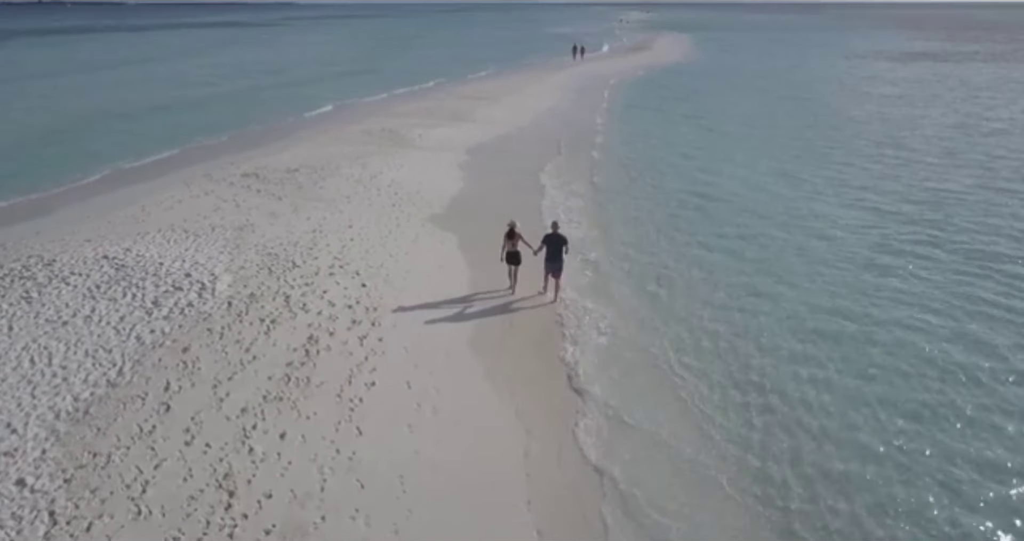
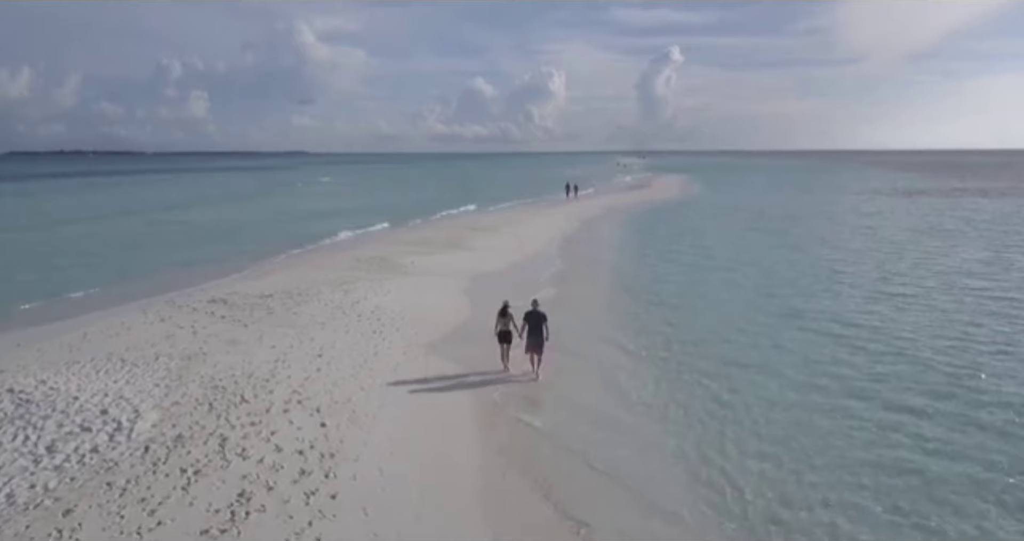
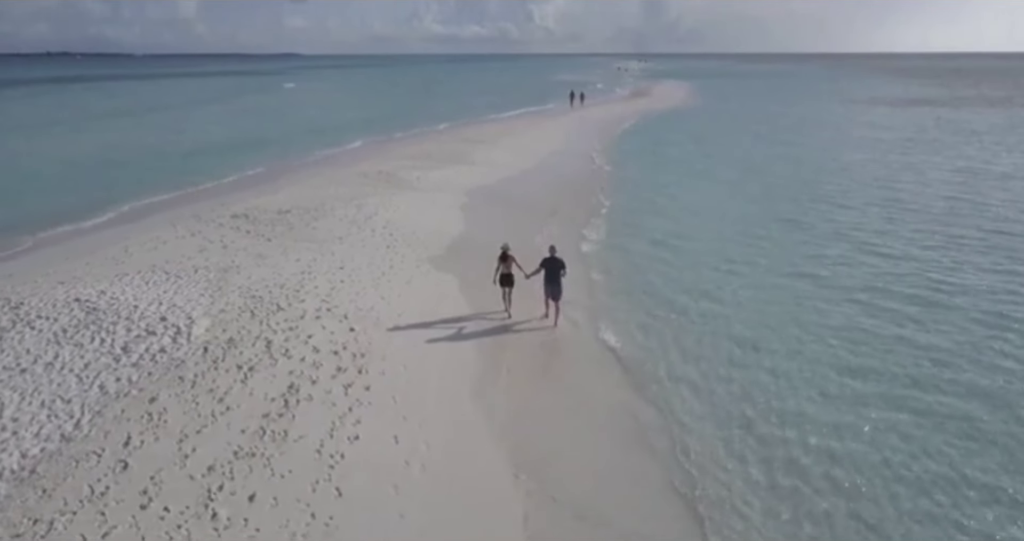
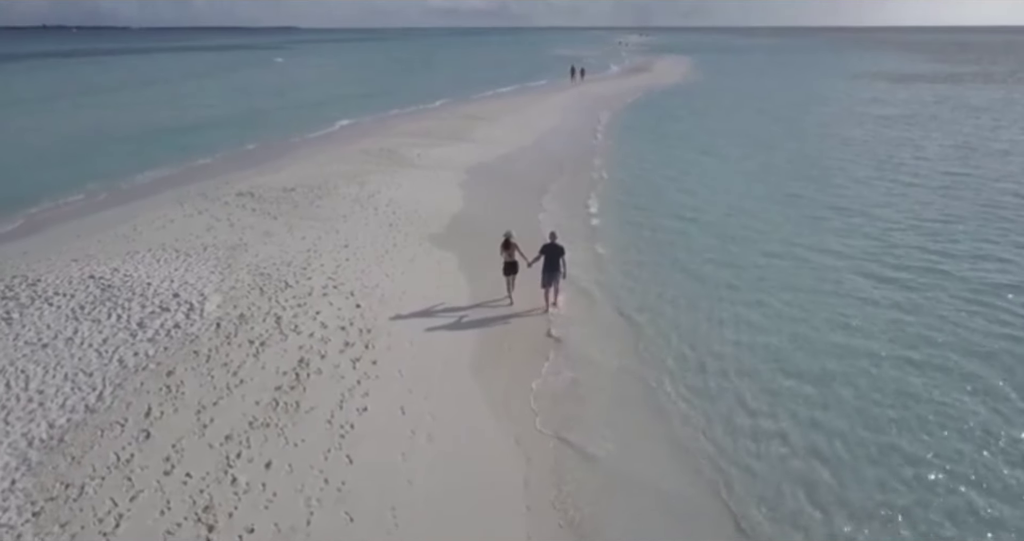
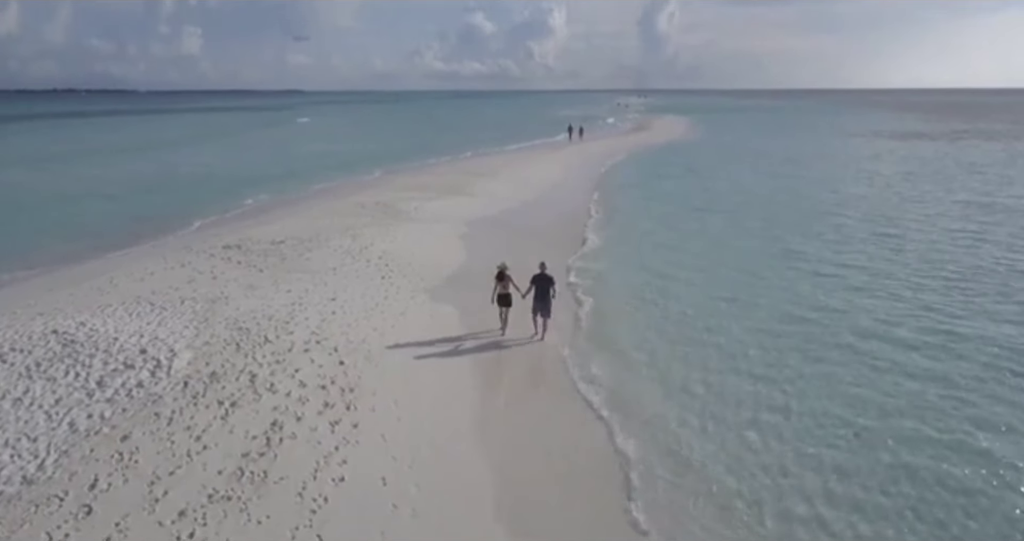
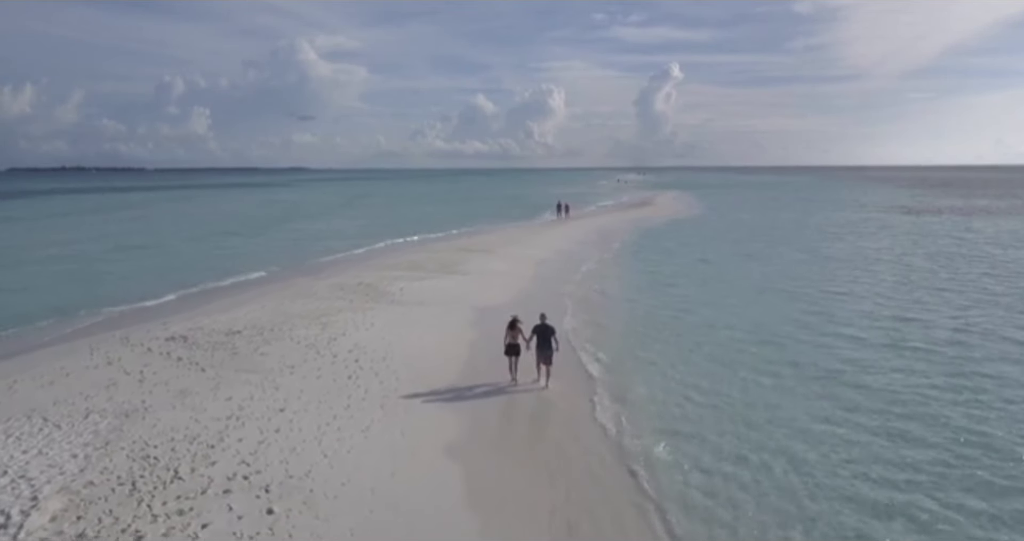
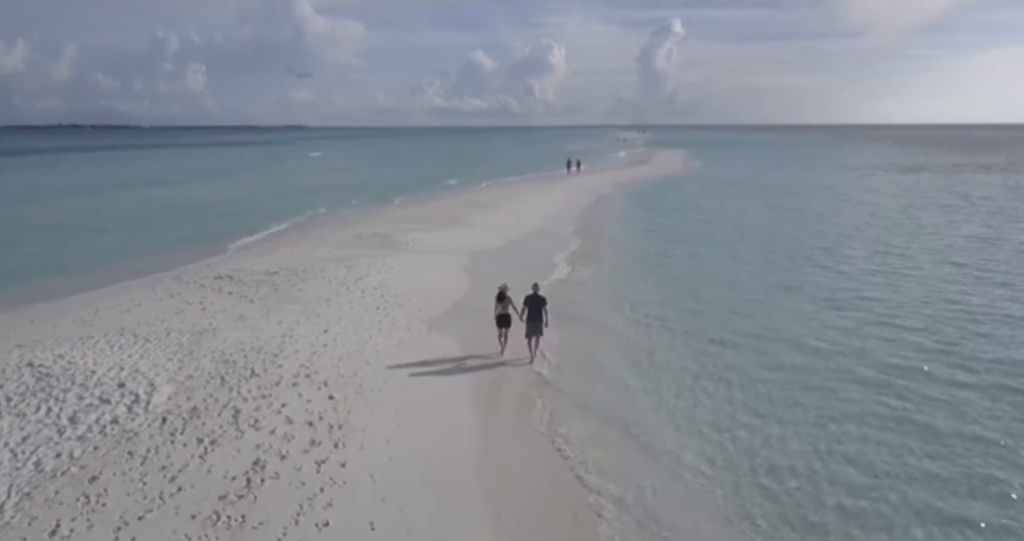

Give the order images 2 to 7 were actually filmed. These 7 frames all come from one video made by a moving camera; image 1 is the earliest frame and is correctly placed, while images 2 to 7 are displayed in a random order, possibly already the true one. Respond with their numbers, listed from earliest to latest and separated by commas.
4, 3, 5, 7, 2, 6
